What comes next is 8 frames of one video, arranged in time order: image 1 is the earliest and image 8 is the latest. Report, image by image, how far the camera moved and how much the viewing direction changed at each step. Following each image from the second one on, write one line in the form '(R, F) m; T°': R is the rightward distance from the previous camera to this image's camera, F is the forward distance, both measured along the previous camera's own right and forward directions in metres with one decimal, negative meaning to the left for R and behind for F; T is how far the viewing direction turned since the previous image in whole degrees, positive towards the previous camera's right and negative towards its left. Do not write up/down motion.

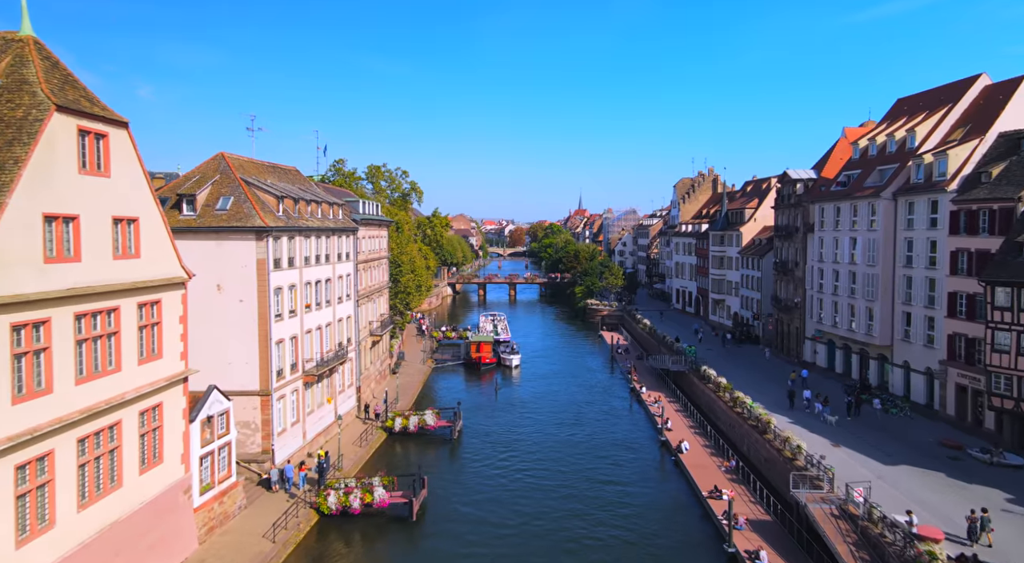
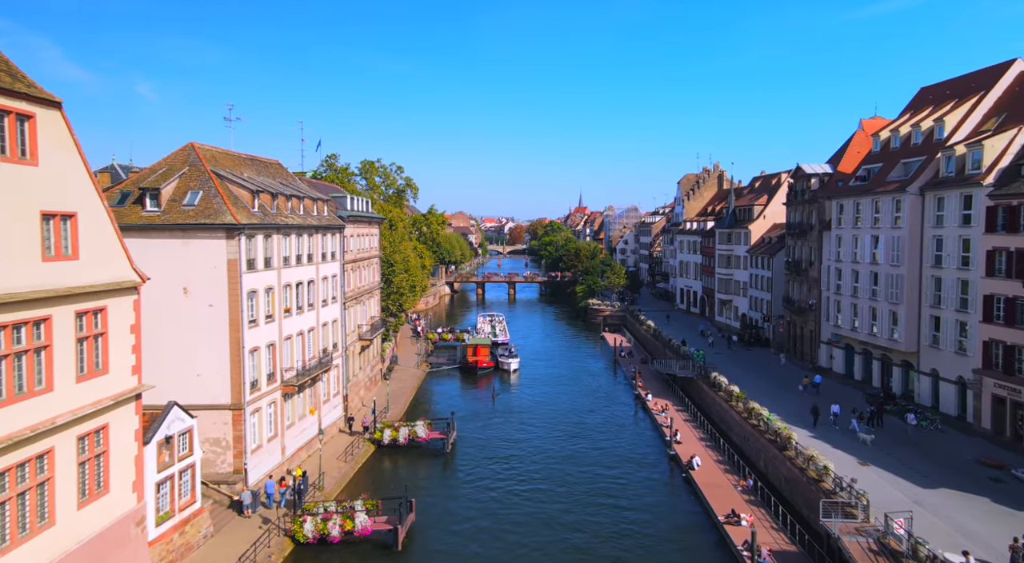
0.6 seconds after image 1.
(+0.1, +3.1) m; 0°
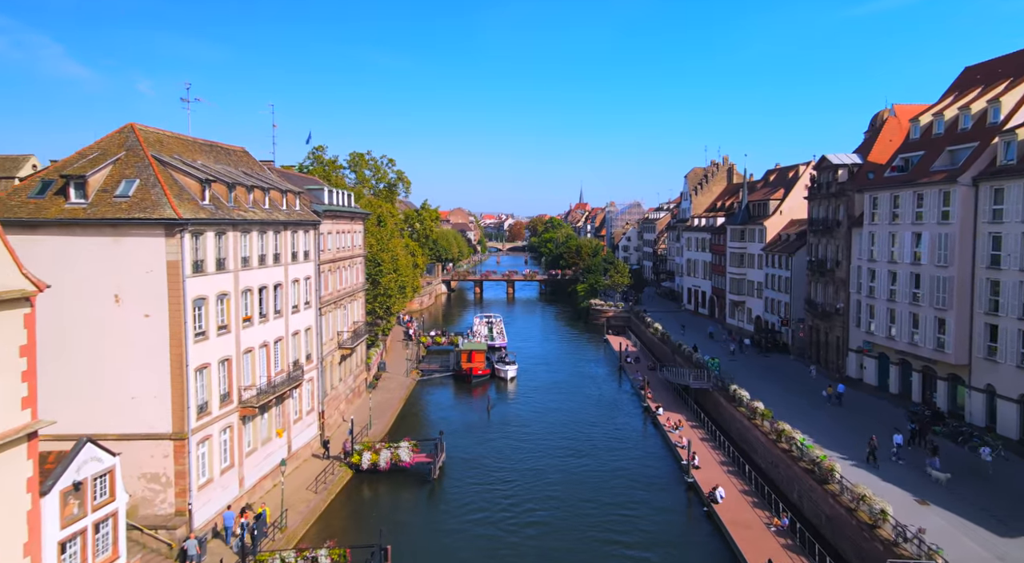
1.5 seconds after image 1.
(+0.2, +5.0) m; 0°
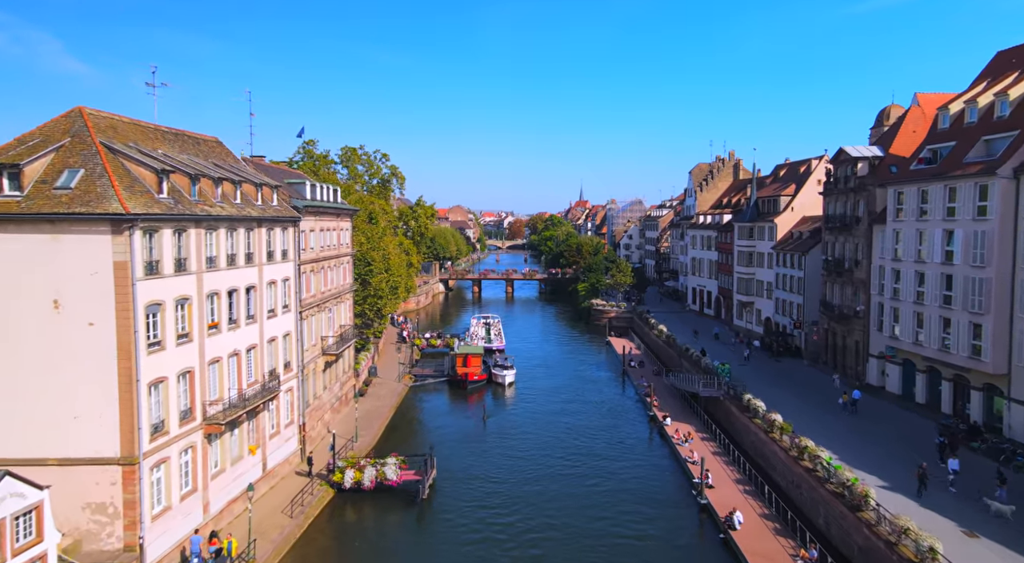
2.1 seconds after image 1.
(+0.2, +3.1) m; 0°
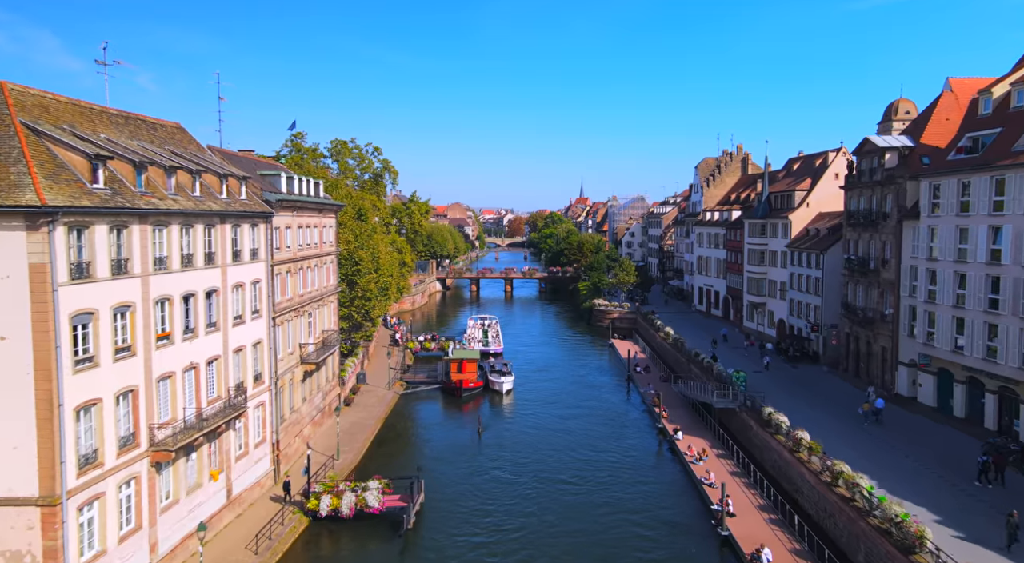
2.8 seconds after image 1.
(+0.1, +3.7) m; 0°
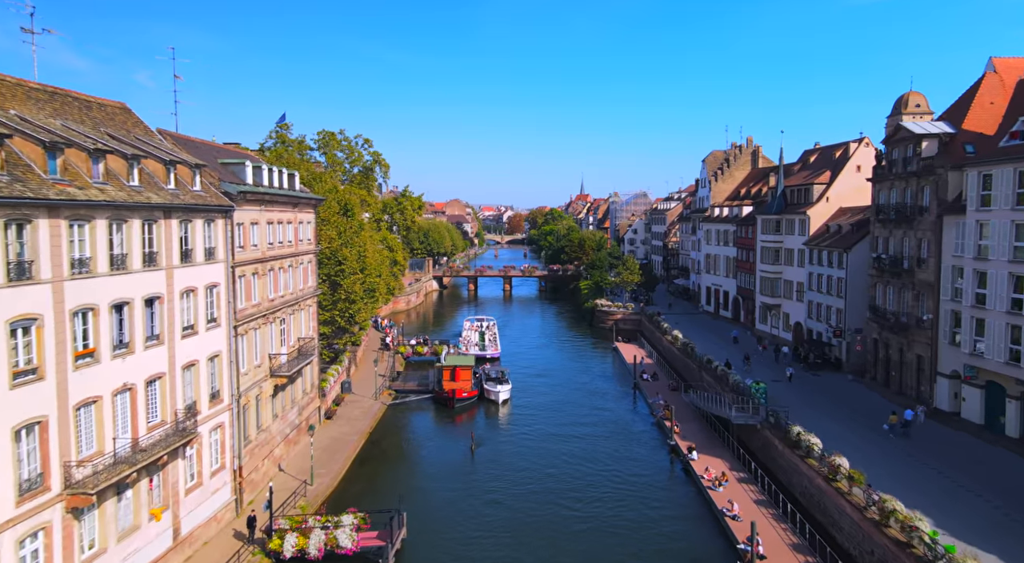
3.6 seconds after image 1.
(+0.2, +4.2) m; 0°
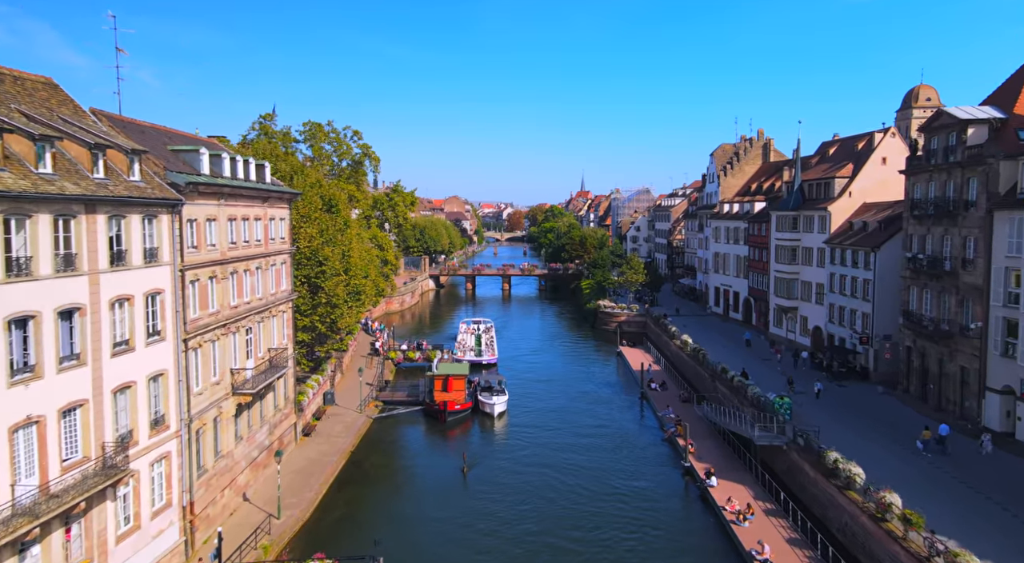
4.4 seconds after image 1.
(+0.2, +4.1) m; 0°
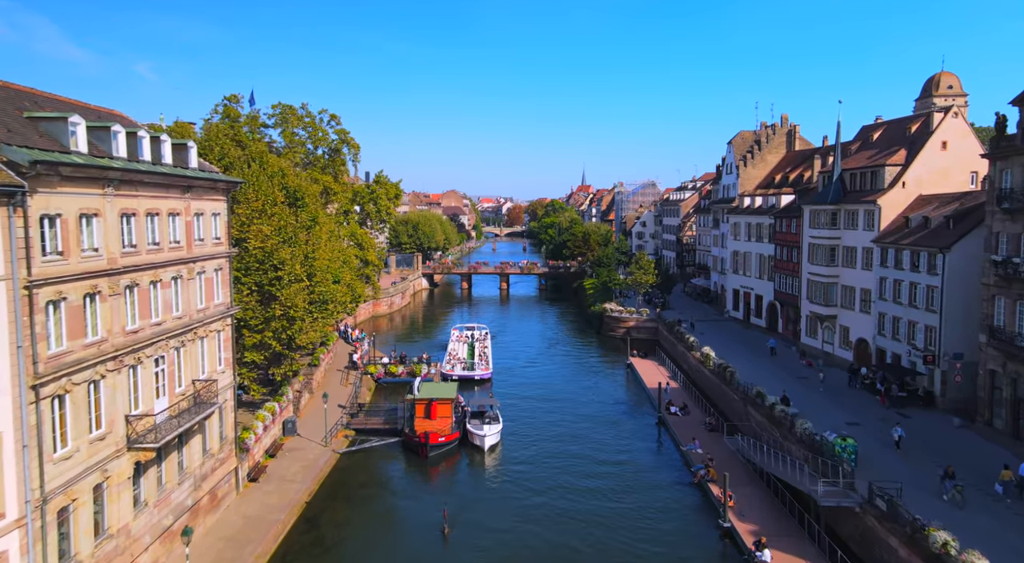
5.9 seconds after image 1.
(+0.3, +7.6) m; 0°
